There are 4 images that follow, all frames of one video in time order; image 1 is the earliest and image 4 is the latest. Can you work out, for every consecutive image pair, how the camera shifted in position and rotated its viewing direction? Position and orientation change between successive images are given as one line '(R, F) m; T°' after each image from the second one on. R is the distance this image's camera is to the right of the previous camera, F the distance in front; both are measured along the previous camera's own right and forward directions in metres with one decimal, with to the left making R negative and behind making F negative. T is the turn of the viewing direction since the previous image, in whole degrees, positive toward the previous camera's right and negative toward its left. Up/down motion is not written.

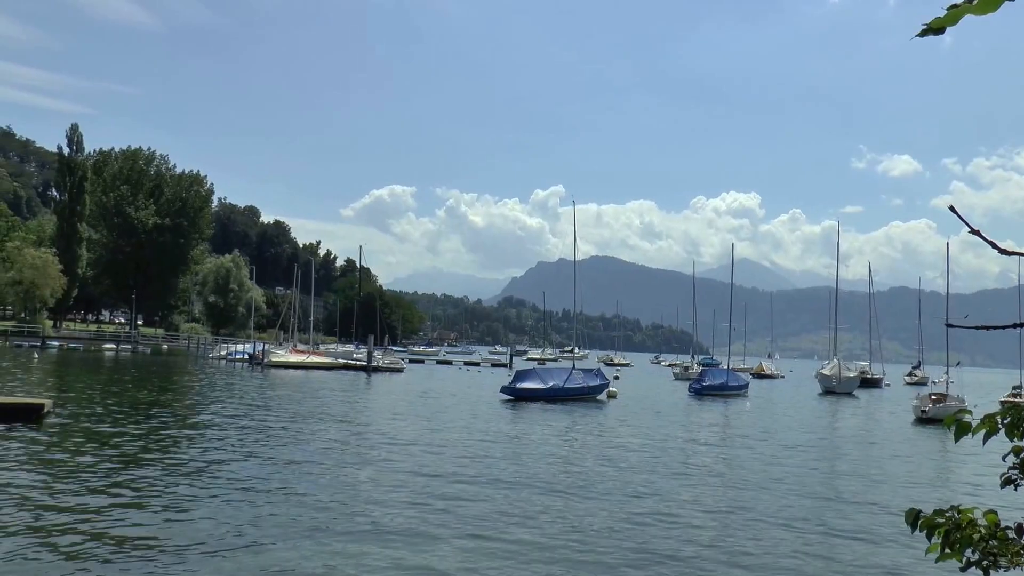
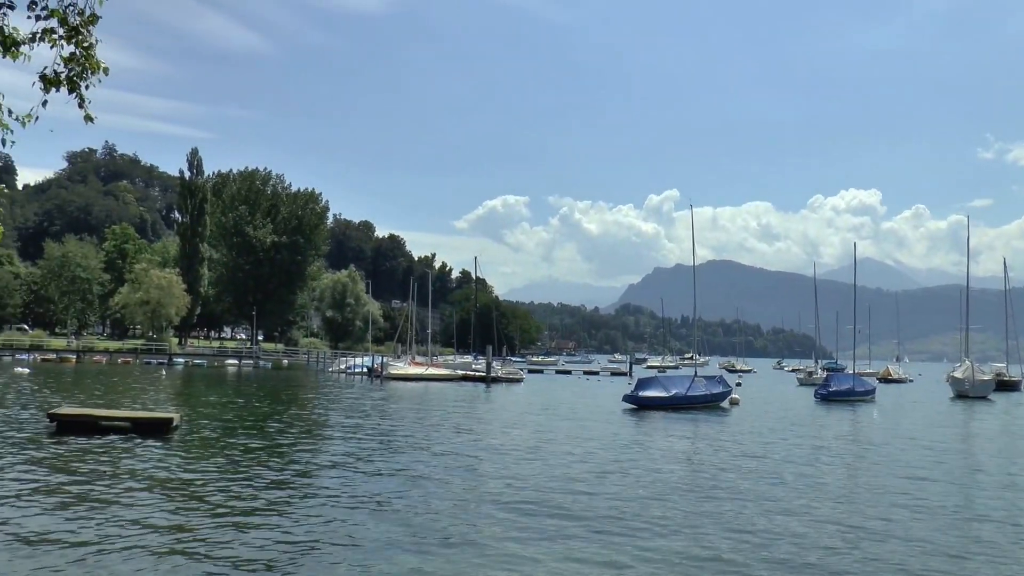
(+0.1, +0.3) m; -8°
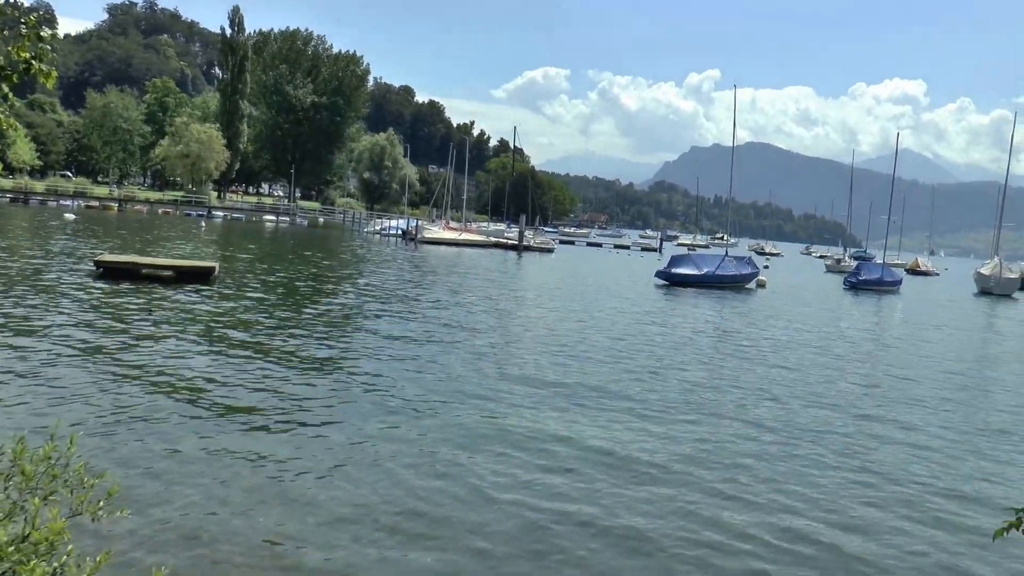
(0.0, -0.2) m; -2°
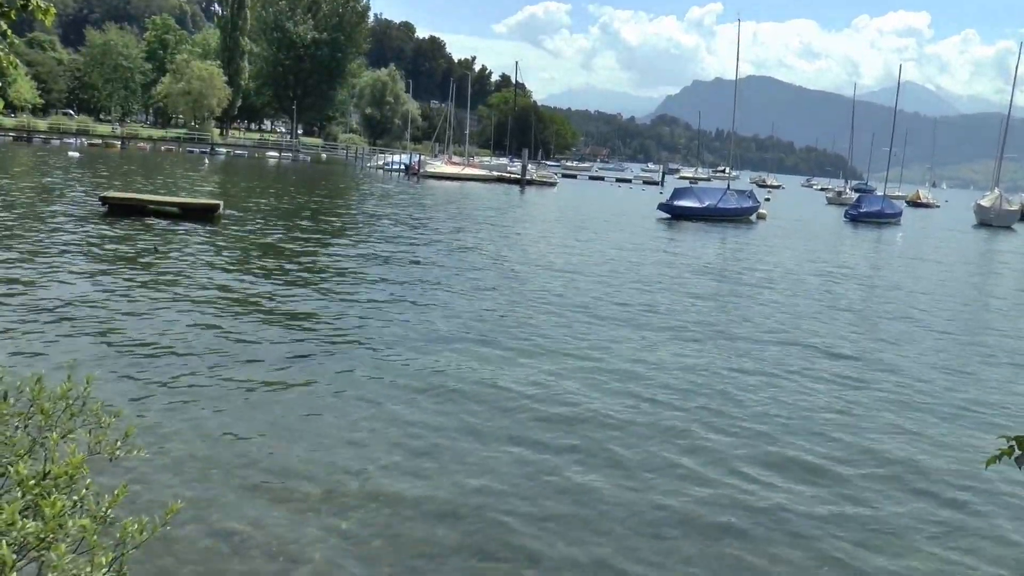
(-0.1, -0.1) m; 0°
